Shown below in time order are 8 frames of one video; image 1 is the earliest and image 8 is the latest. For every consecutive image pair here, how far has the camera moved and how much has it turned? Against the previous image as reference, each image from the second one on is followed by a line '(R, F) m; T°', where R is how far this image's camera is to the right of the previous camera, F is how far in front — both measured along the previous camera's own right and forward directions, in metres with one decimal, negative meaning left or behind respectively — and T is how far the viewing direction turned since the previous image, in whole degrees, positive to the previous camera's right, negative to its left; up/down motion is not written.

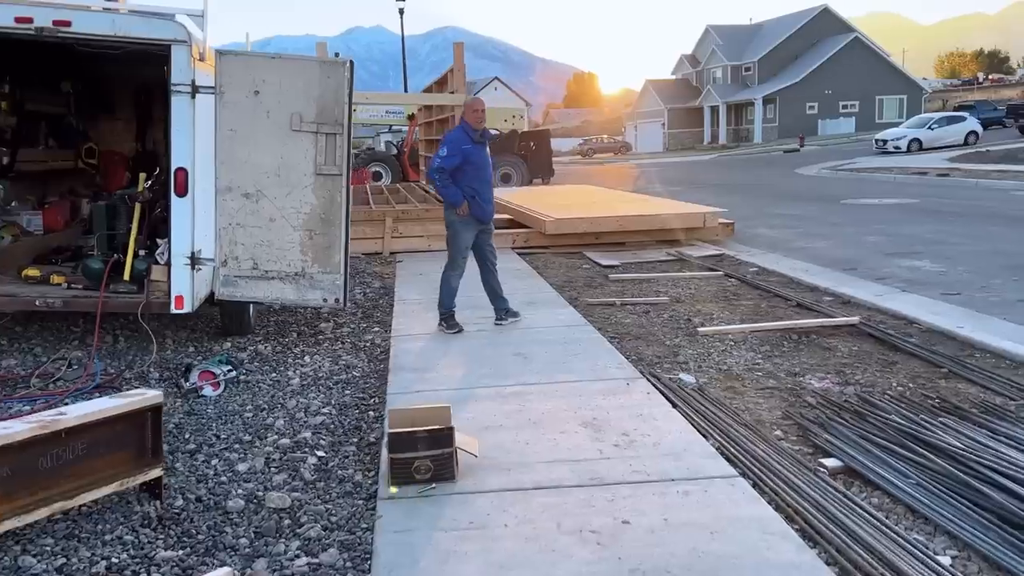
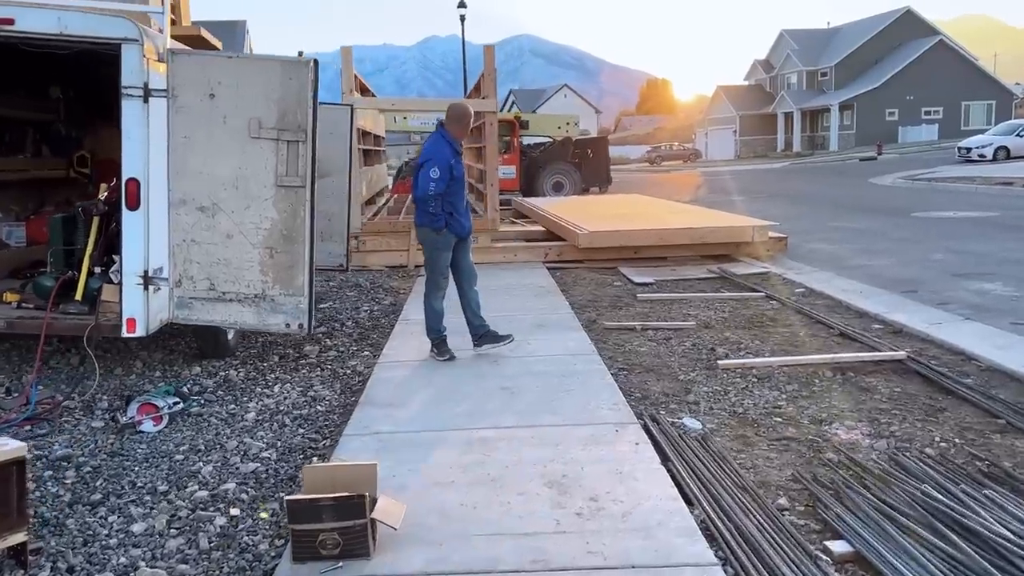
(+0.5, +0.6) m; -5°
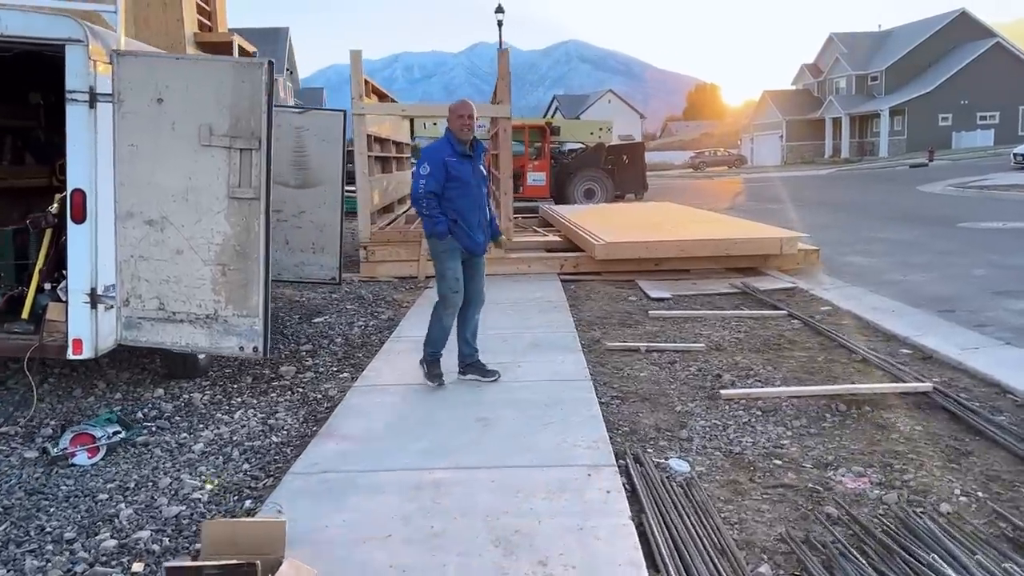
(+0.4, +0.4) m; -3°
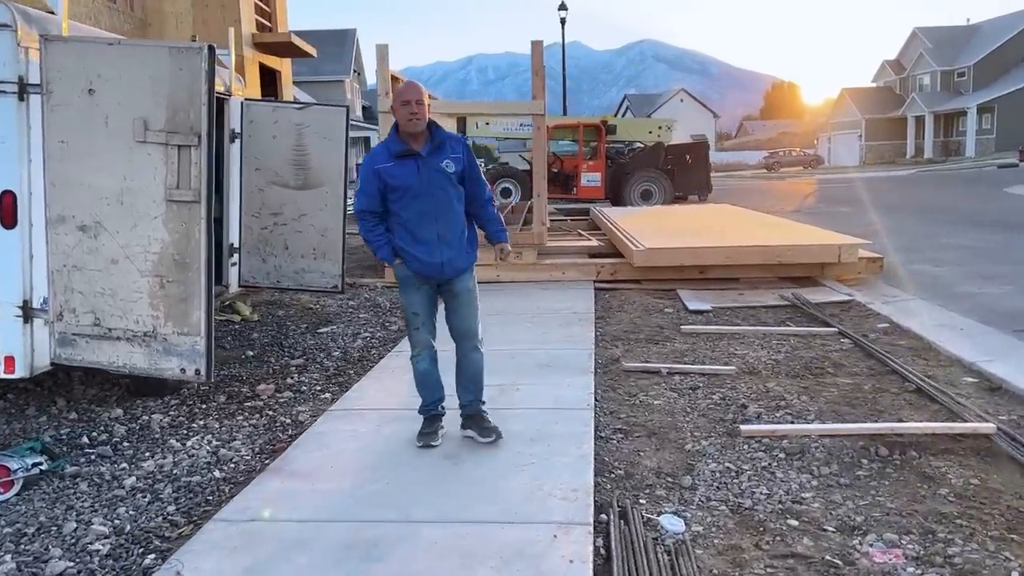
(+0.4, +0.6) m; -5°
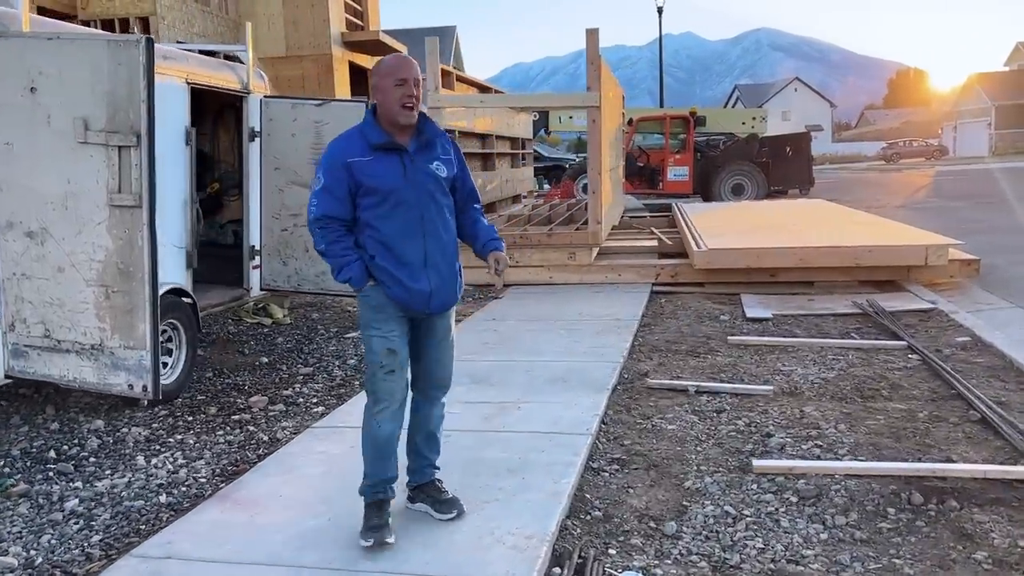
(+0.6, +0.5) m; -7°
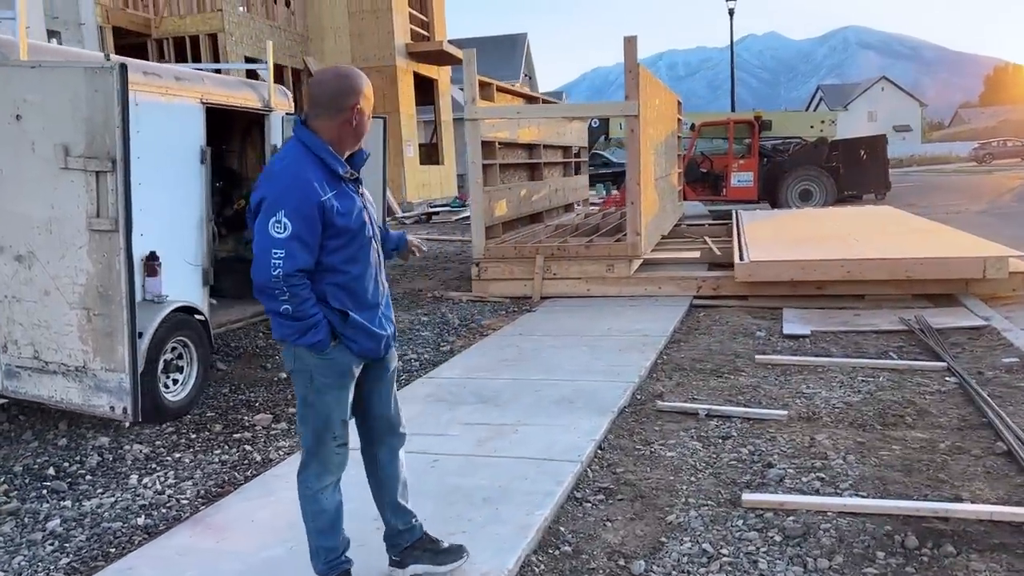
(+0.4, +0.1) m; -5°
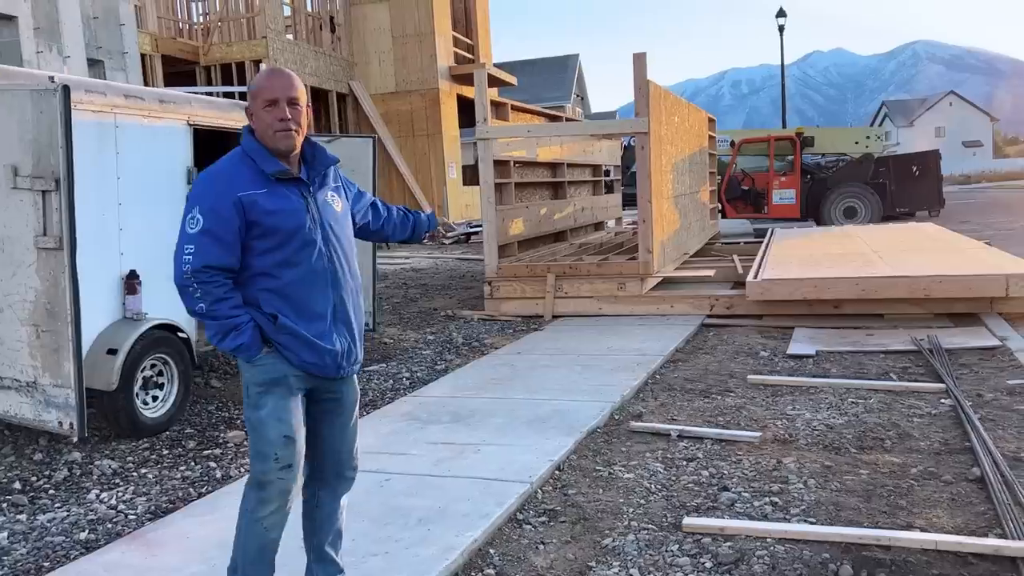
(+0.5, +0.1) m; -4°
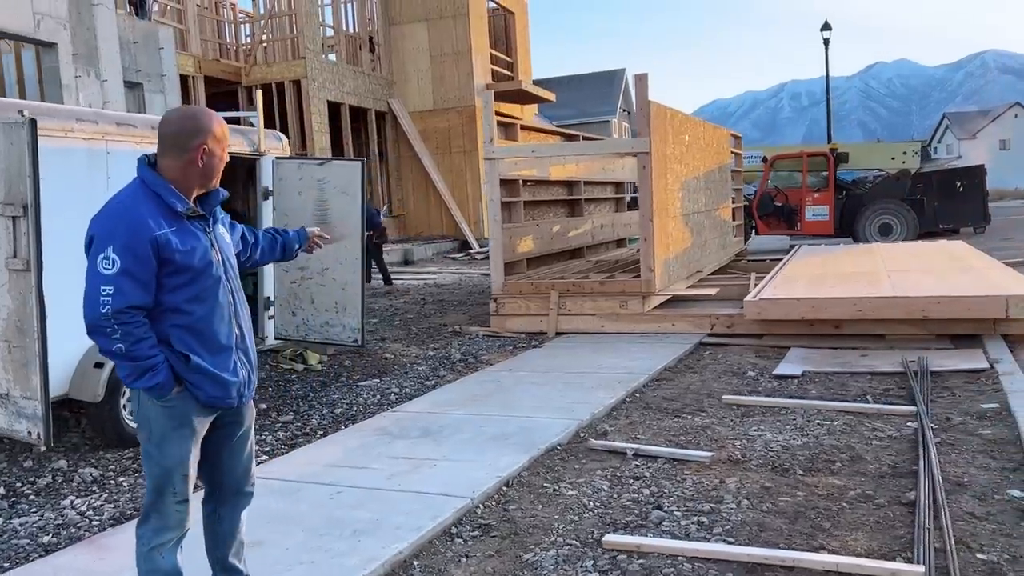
(+0.5, -0.1) m; -4°
